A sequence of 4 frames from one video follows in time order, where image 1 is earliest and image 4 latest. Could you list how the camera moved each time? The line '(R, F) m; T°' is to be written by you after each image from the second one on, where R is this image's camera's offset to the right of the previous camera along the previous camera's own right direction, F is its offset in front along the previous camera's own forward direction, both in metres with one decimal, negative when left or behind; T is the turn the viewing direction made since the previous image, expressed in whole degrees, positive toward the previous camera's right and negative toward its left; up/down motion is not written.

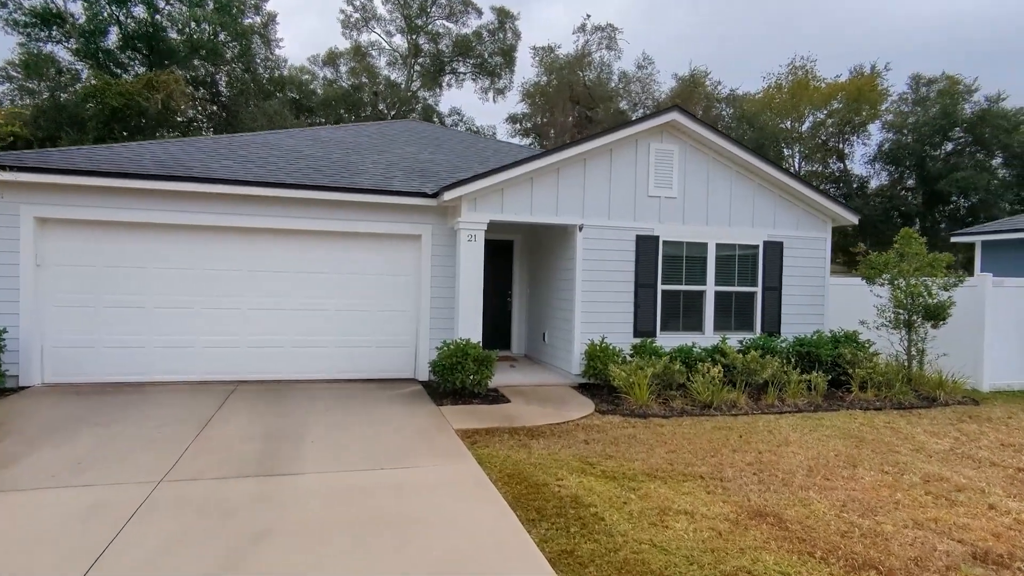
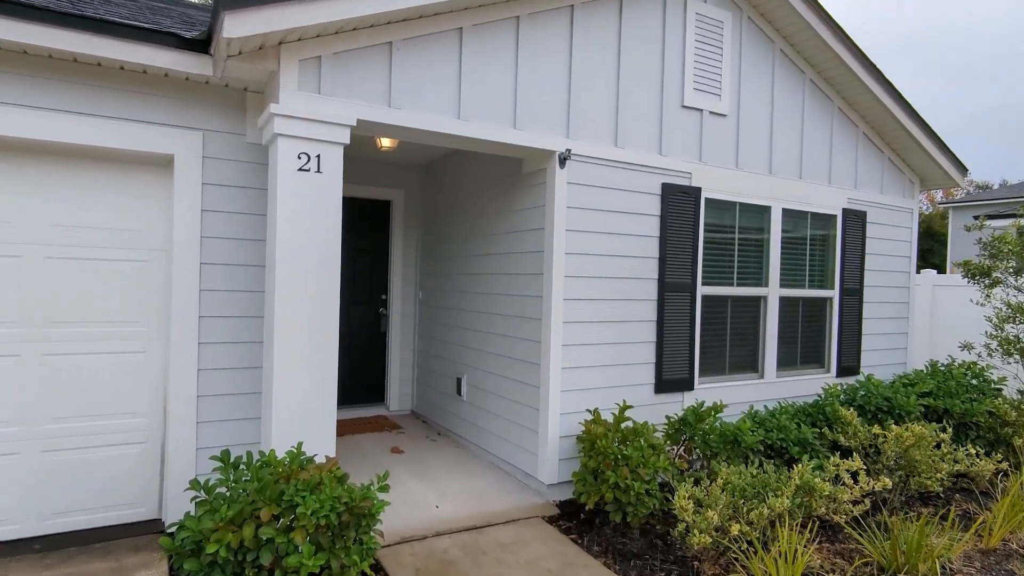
(-0.3, +5.0) m; +15°
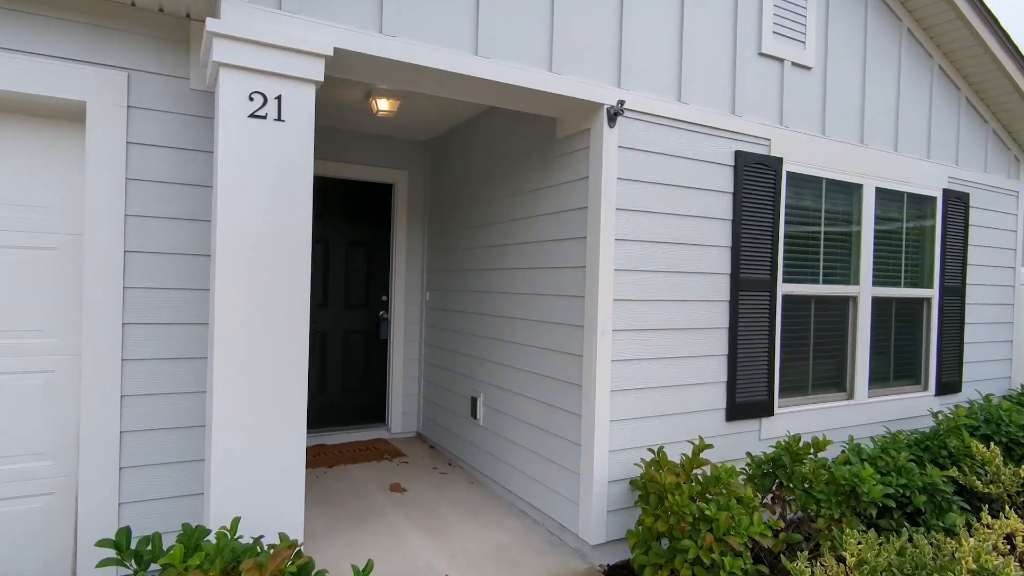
(-0.1, +1.0) m; -1°
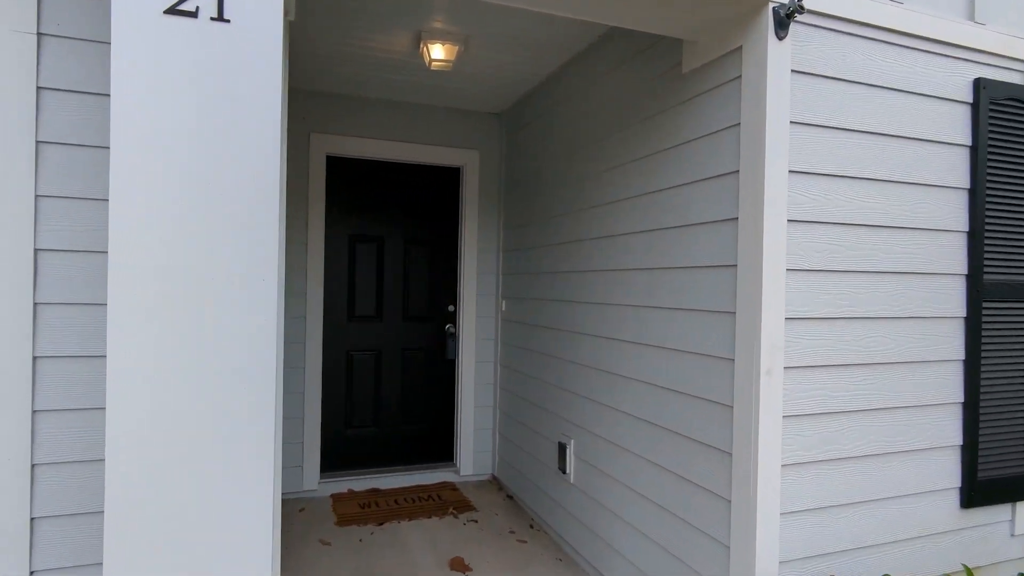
(0.0, +1.1) m; -9°
